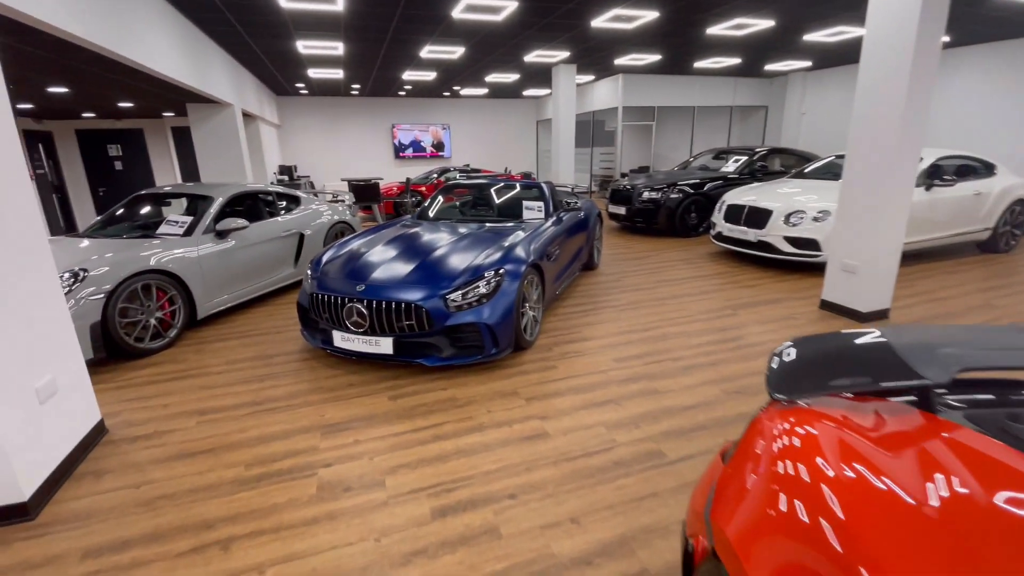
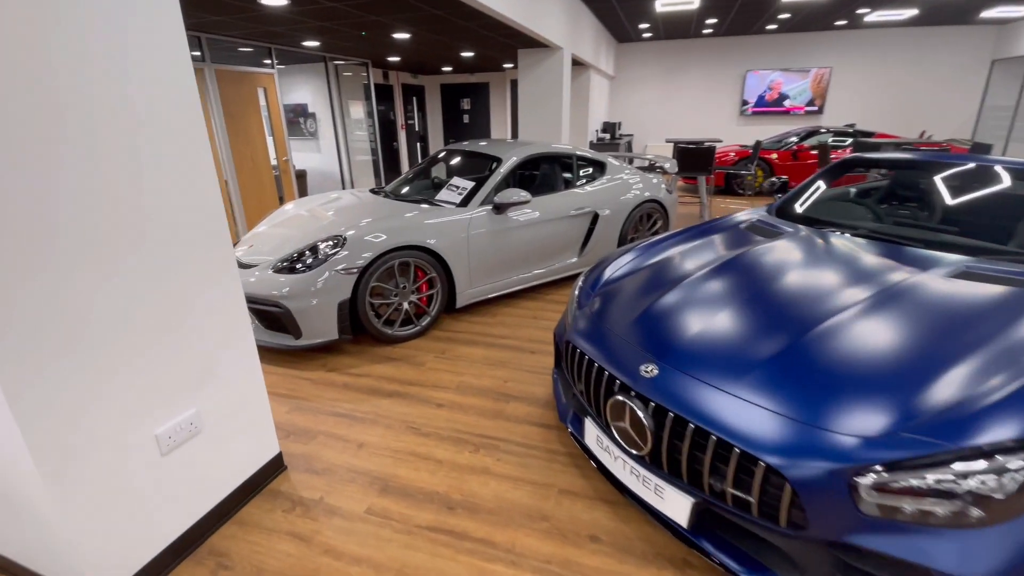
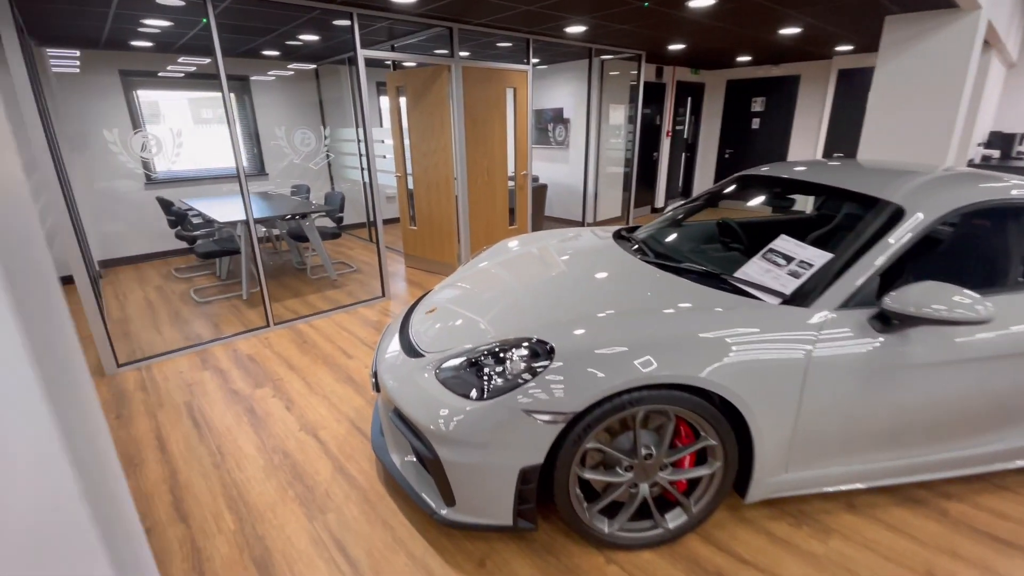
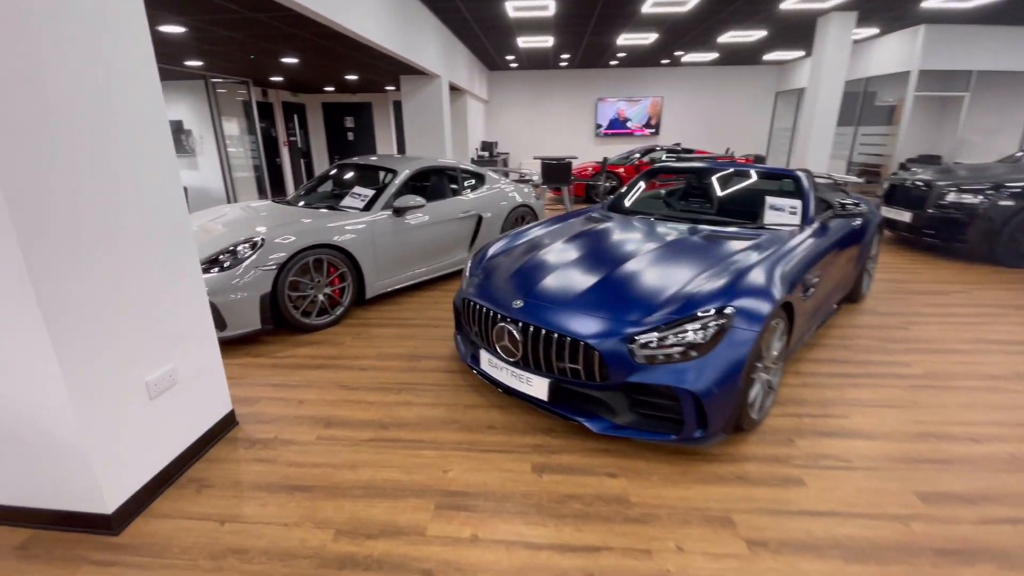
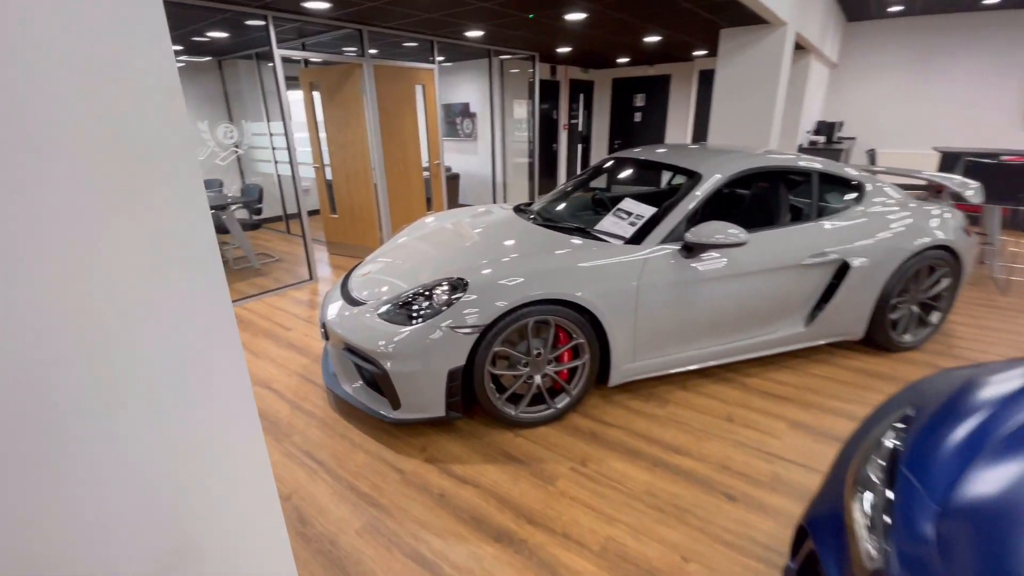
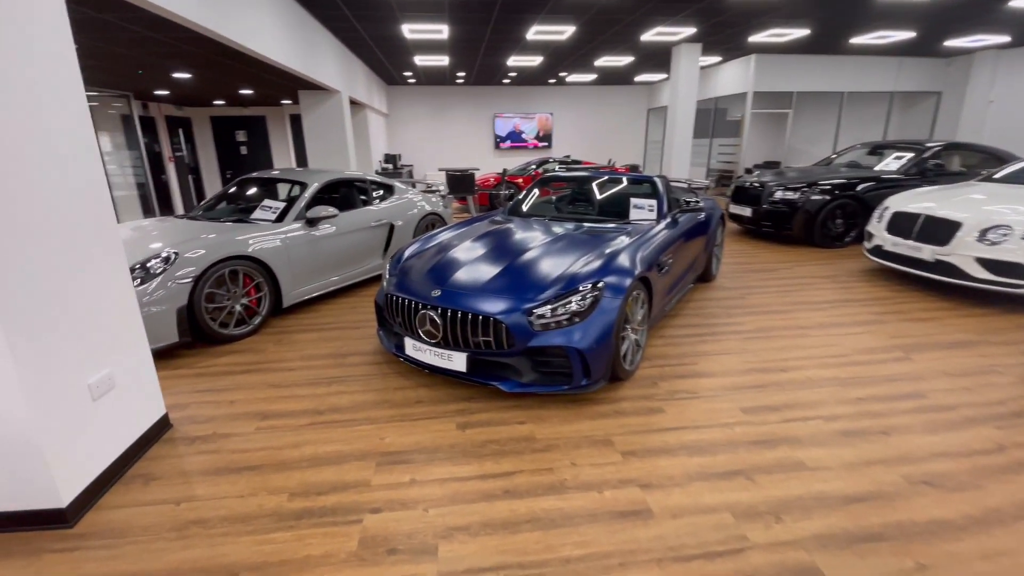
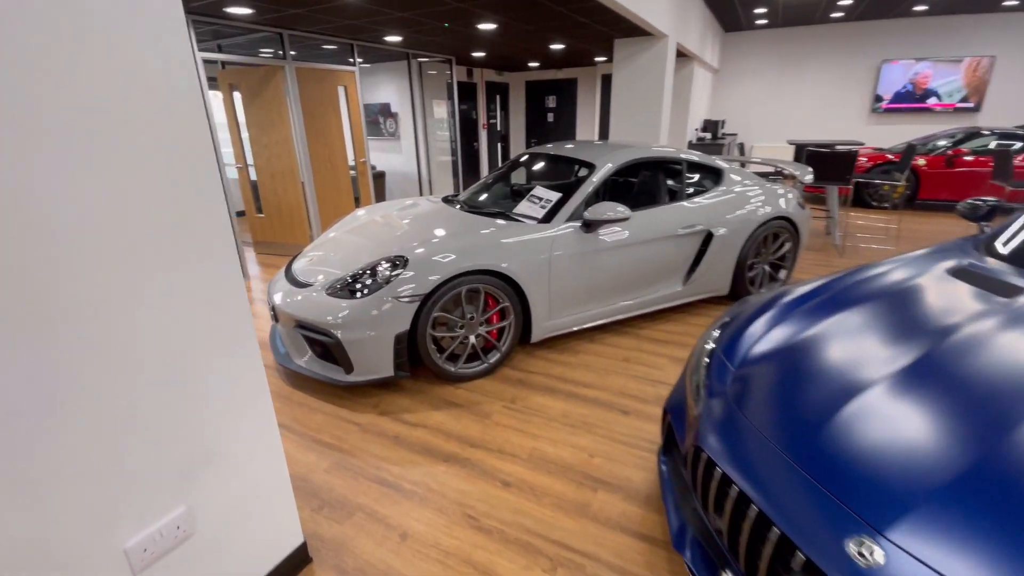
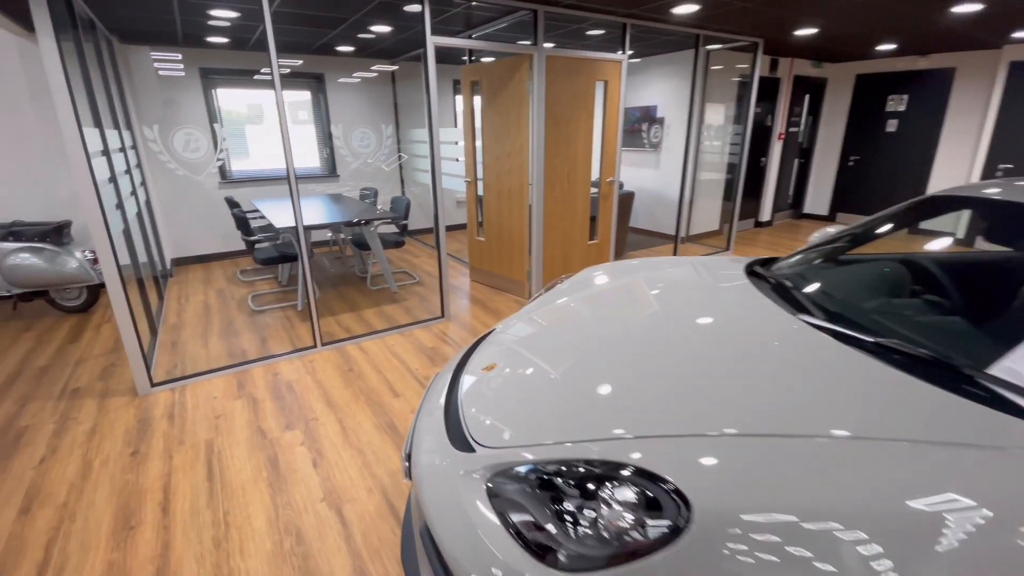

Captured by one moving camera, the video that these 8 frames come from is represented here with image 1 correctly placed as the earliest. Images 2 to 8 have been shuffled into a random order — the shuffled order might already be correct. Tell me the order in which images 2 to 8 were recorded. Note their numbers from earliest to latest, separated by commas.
6, 4, 2, 7, 5, 3, 8
